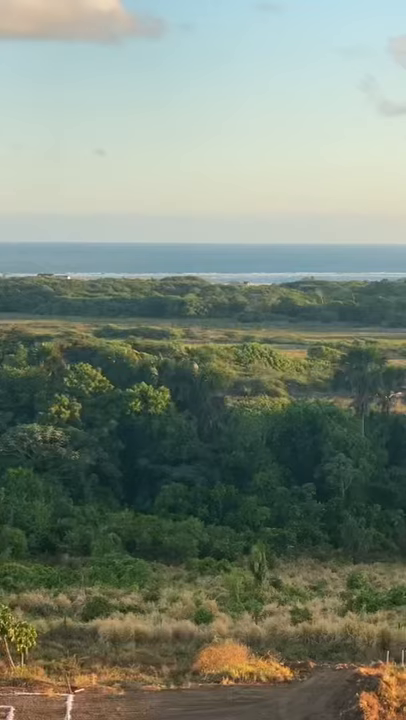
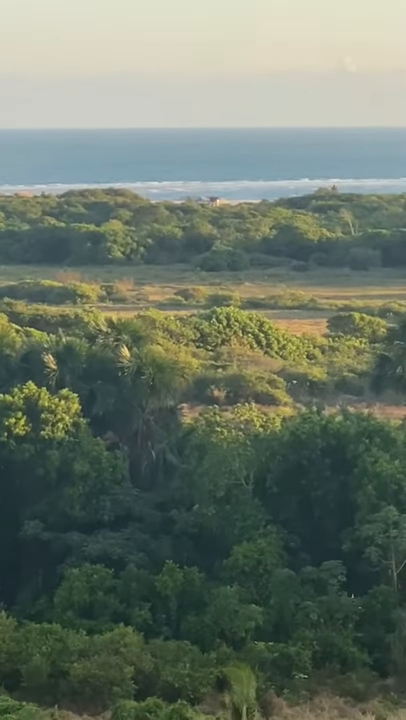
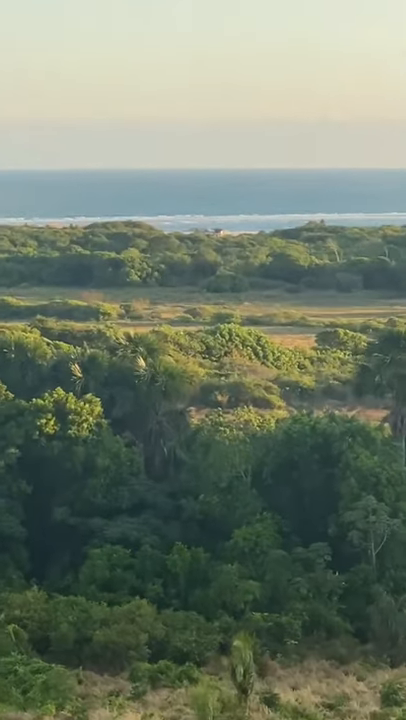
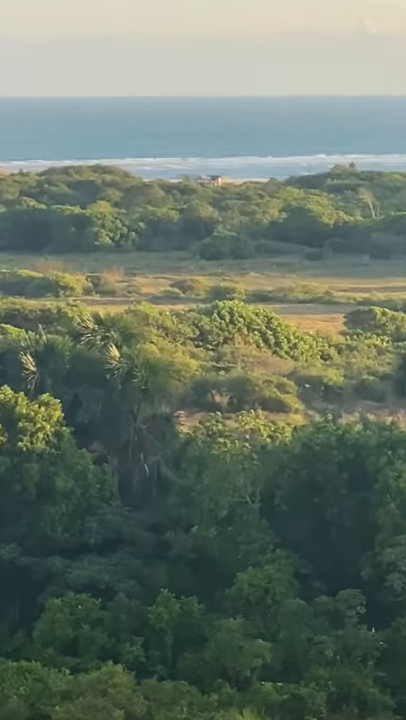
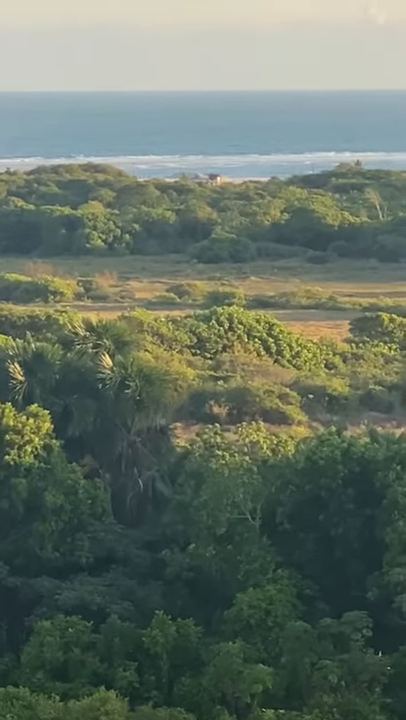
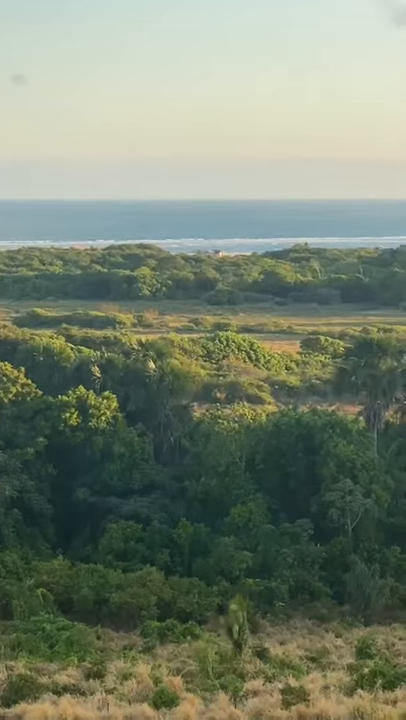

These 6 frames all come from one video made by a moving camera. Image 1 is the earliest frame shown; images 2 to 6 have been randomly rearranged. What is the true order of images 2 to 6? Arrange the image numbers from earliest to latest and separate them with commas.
6, 3, 2, 4, 5
